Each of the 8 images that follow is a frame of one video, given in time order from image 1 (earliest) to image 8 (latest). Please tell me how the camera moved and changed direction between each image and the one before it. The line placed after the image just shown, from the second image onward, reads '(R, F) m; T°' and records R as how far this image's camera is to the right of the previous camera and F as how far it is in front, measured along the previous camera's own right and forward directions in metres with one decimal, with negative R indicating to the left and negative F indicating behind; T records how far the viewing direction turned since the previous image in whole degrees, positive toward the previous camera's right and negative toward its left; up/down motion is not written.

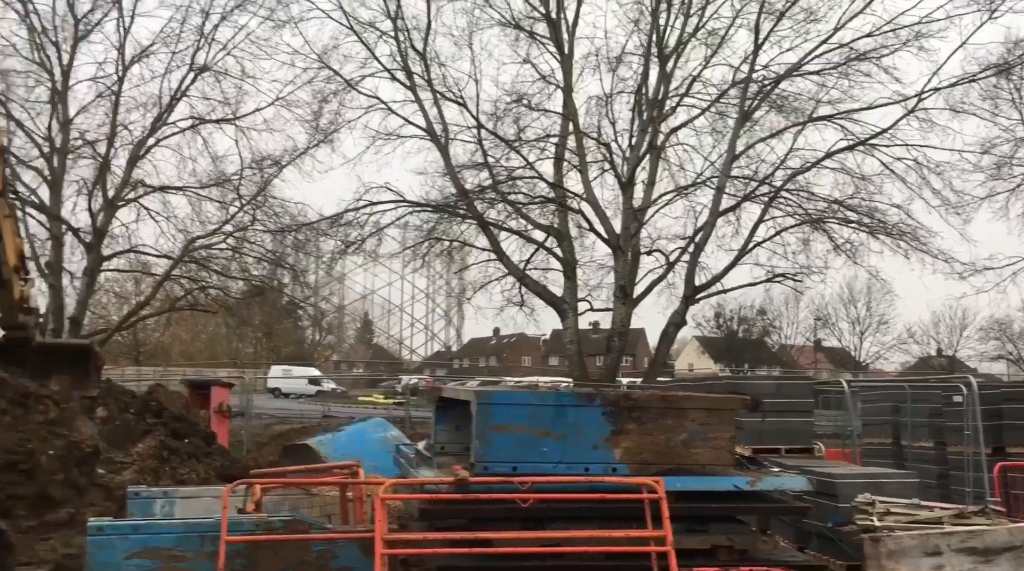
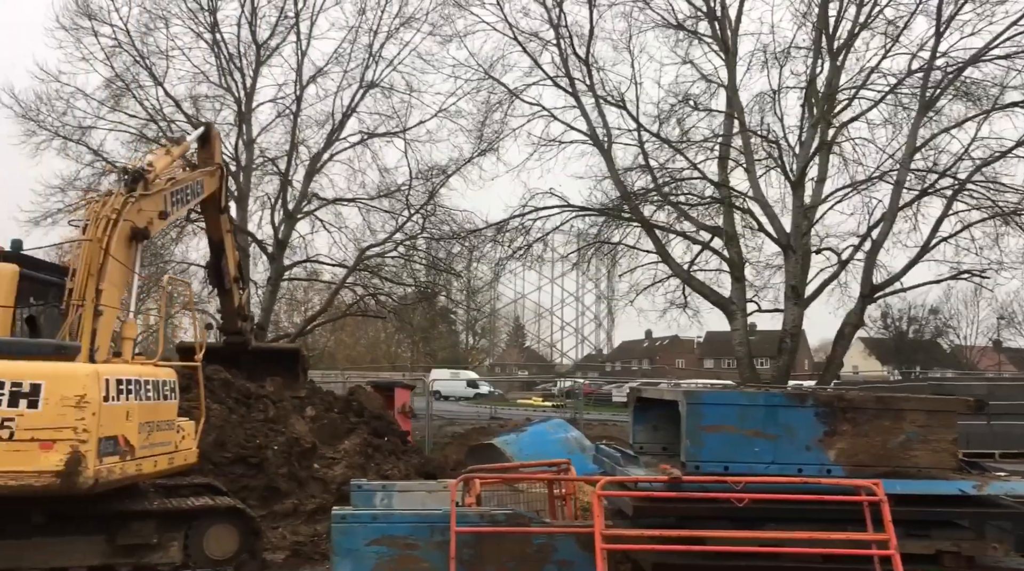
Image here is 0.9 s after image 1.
(-0.5, -0.3) m; -9°
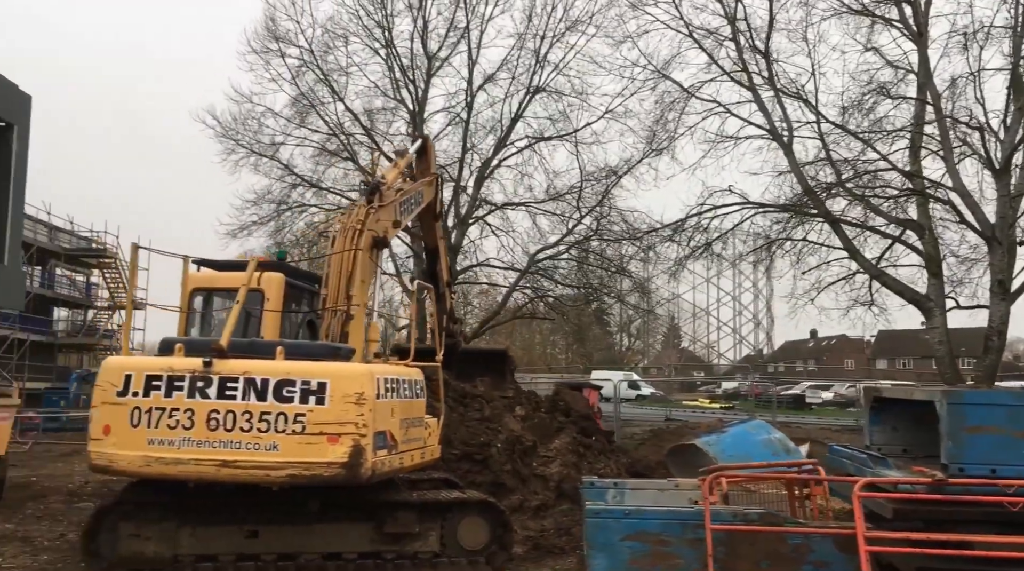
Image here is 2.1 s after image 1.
(-0.8, -0.2) m; -9°
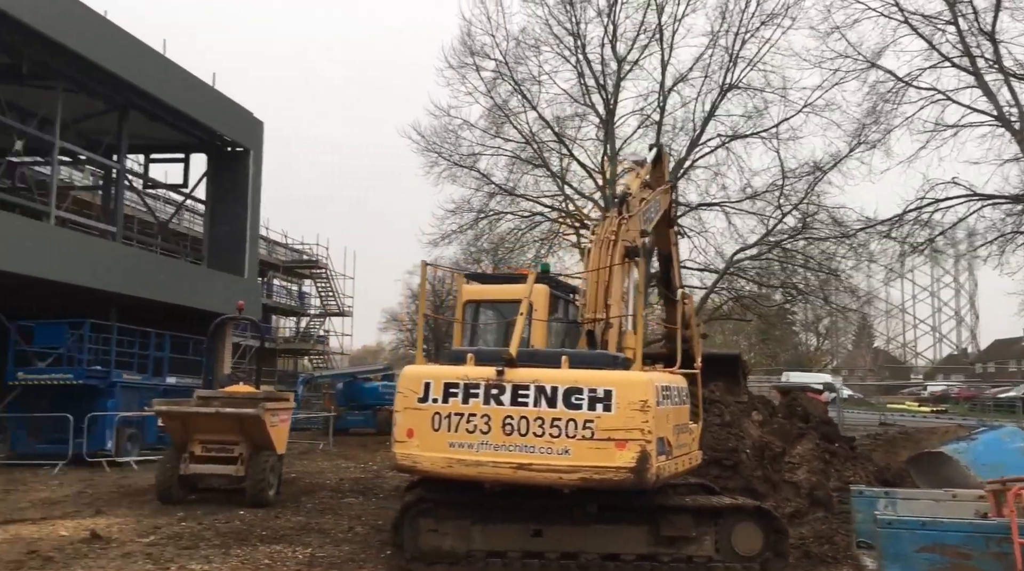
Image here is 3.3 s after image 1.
(-0.8, -0.3) m; -11°
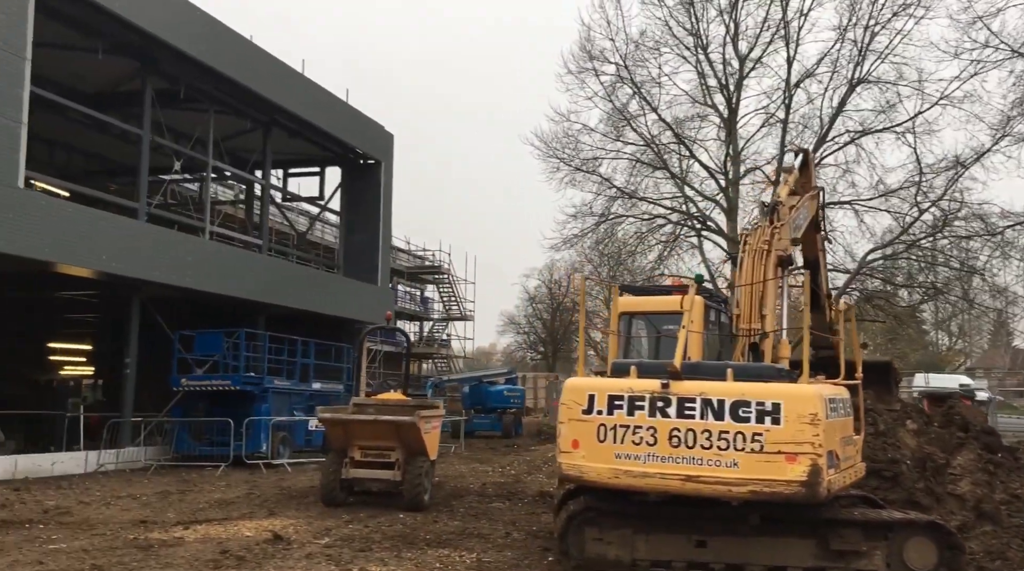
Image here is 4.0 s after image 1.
(-0.4, -0.2) m; -7°
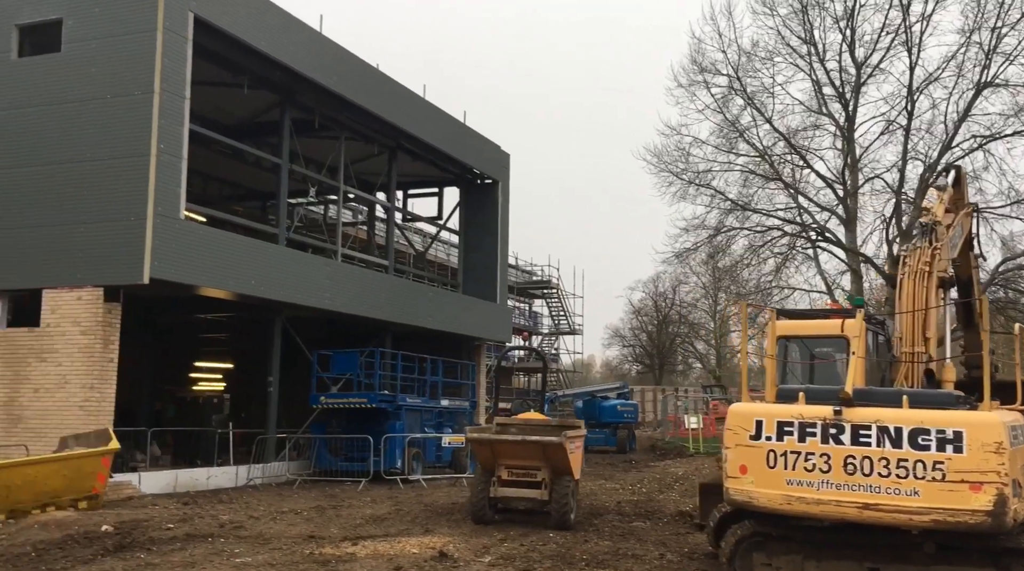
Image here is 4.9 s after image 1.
(-0.6, -0.3) m; -6°
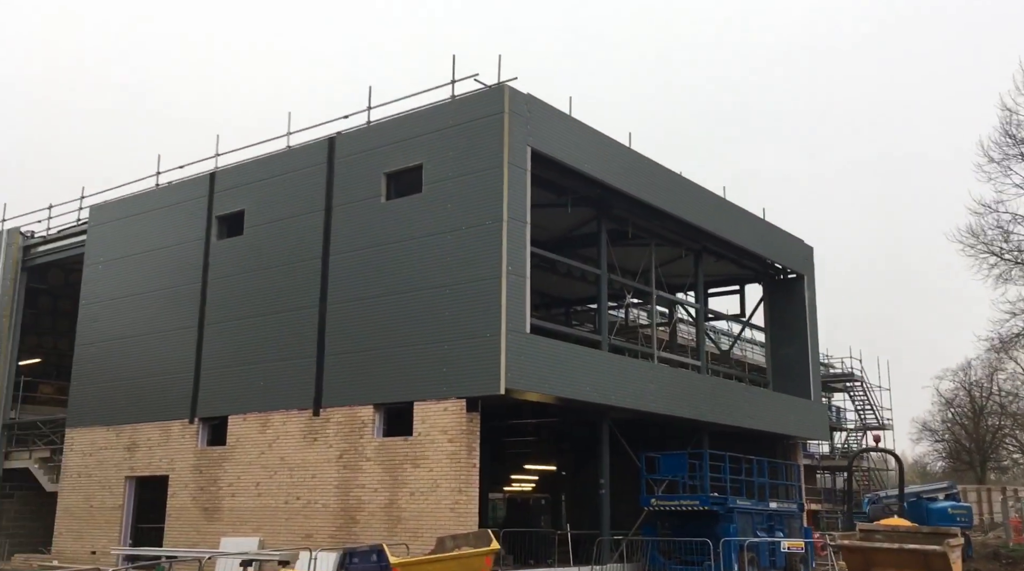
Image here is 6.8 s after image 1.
(-1.1, -0.7) m; -16°
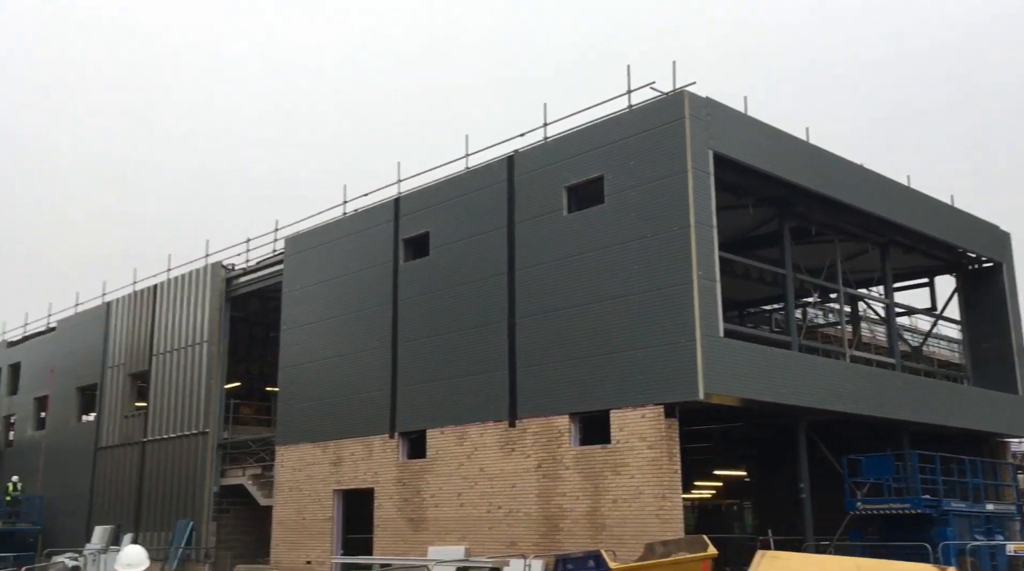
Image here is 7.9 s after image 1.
(-0.7, -0.3) m; -9°
